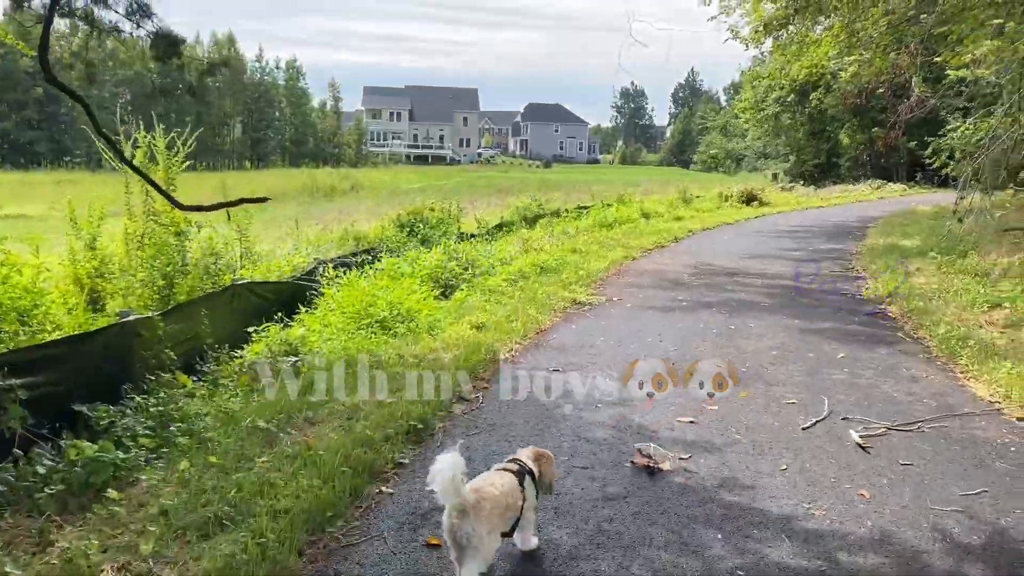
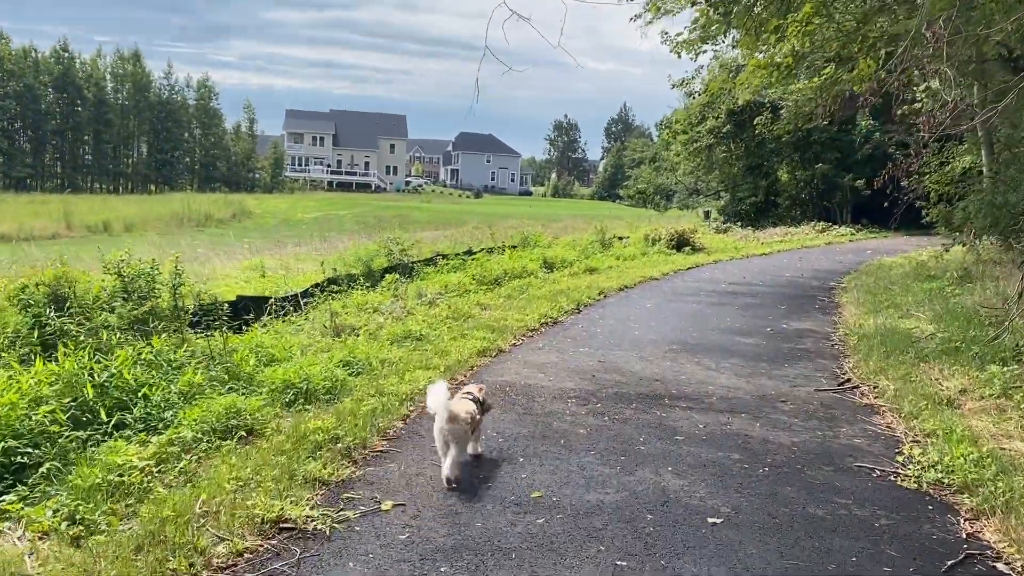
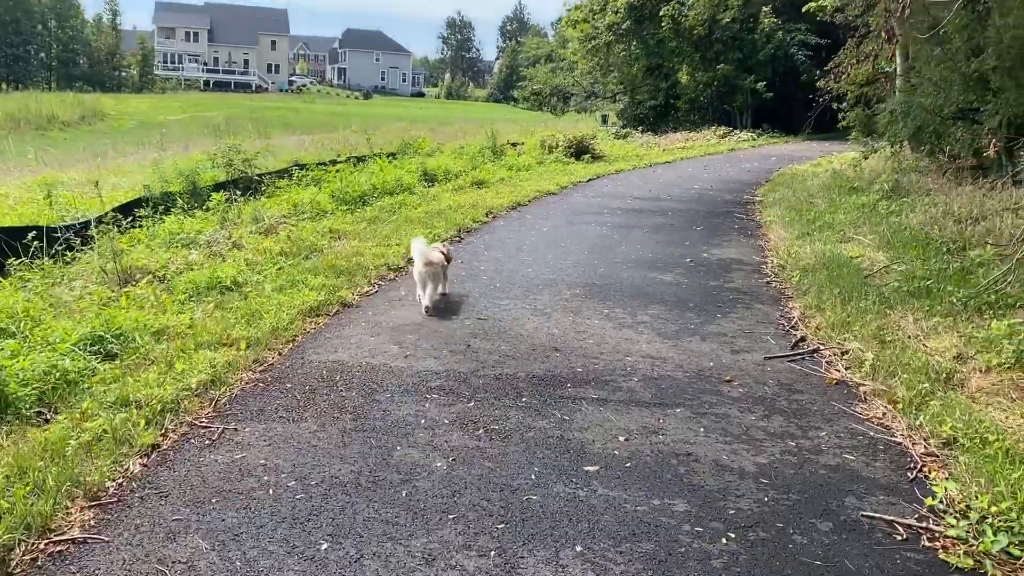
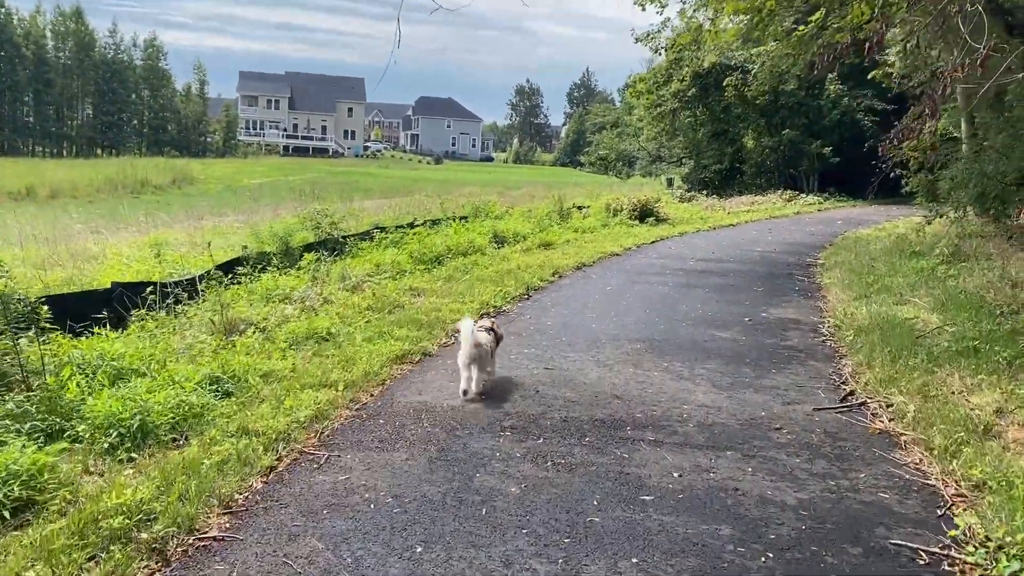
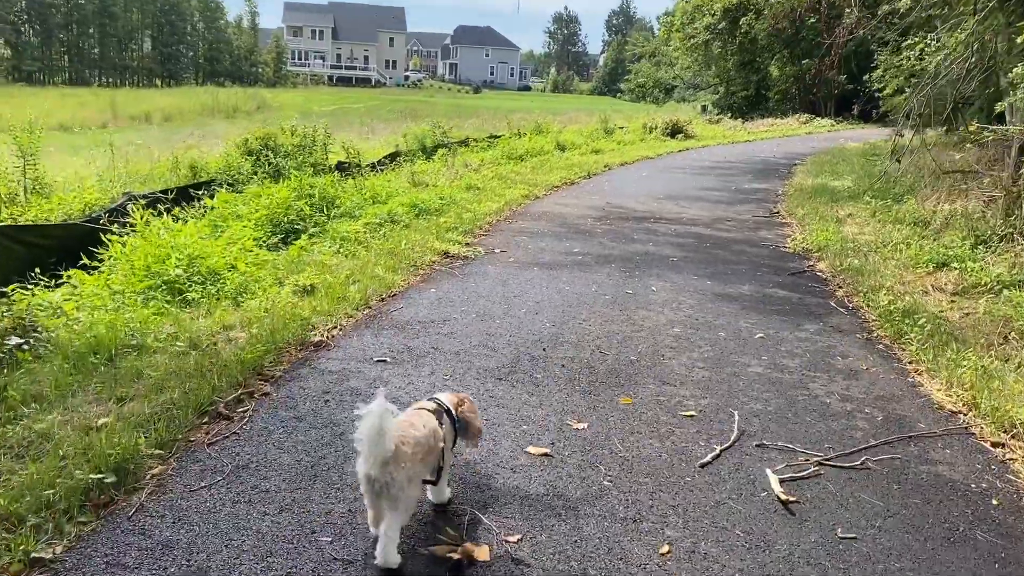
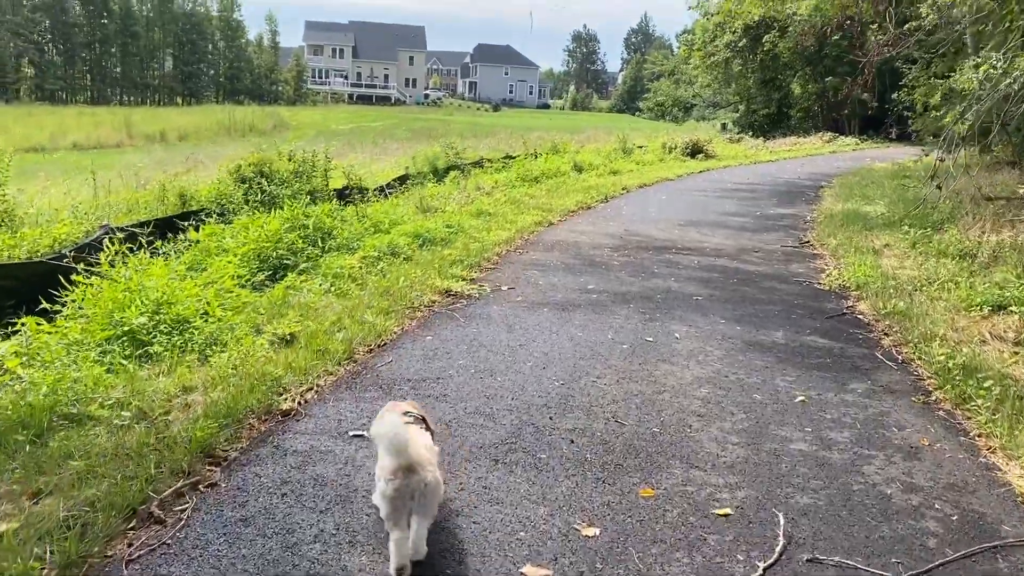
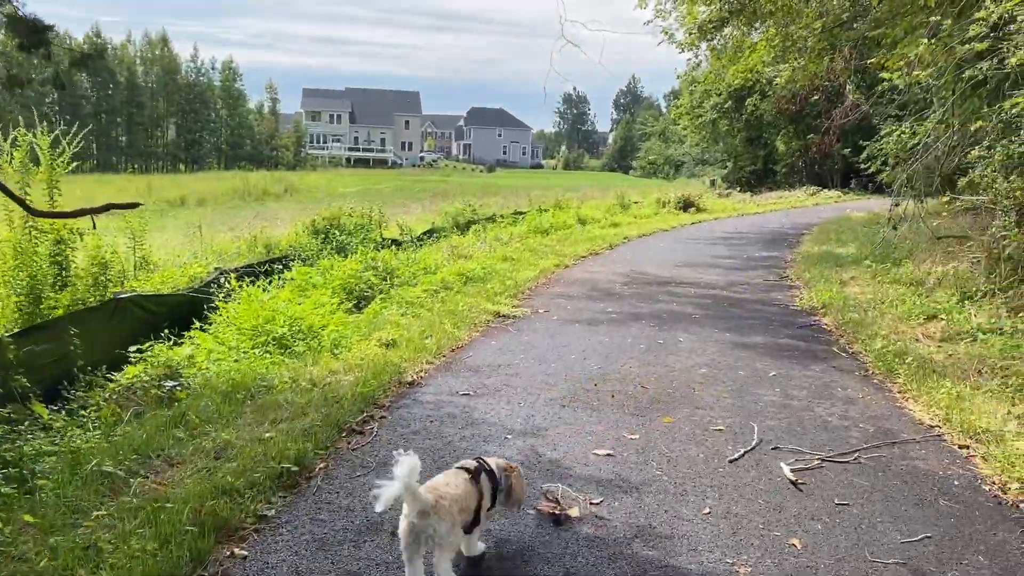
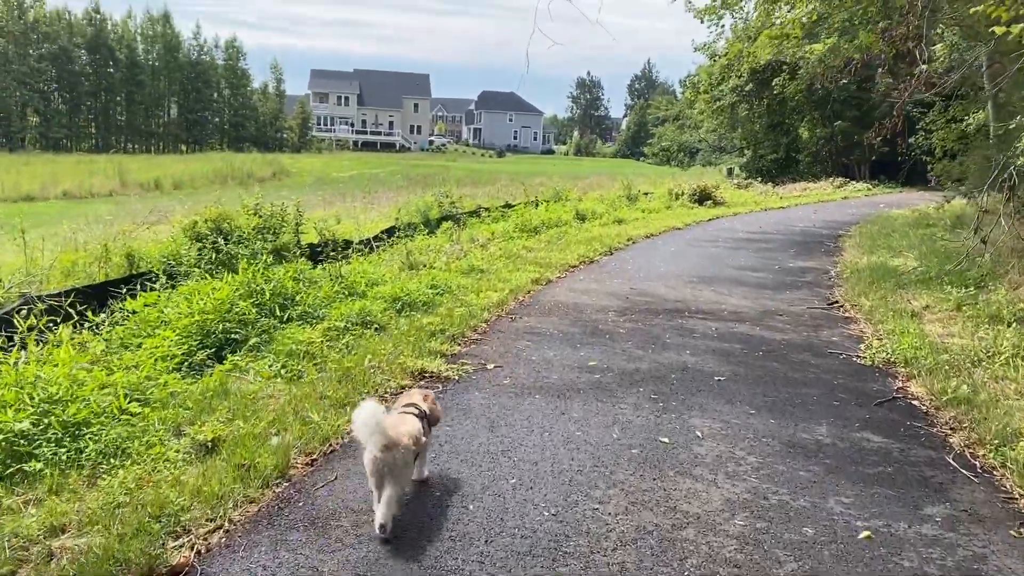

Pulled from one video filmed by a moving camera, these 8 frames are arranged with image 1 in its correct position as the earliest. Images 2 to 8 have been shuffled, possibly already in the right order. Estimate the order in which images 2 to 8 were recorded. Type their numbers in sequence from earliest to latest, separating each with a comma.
7, 5, 6, 8, 2, 4, 3
